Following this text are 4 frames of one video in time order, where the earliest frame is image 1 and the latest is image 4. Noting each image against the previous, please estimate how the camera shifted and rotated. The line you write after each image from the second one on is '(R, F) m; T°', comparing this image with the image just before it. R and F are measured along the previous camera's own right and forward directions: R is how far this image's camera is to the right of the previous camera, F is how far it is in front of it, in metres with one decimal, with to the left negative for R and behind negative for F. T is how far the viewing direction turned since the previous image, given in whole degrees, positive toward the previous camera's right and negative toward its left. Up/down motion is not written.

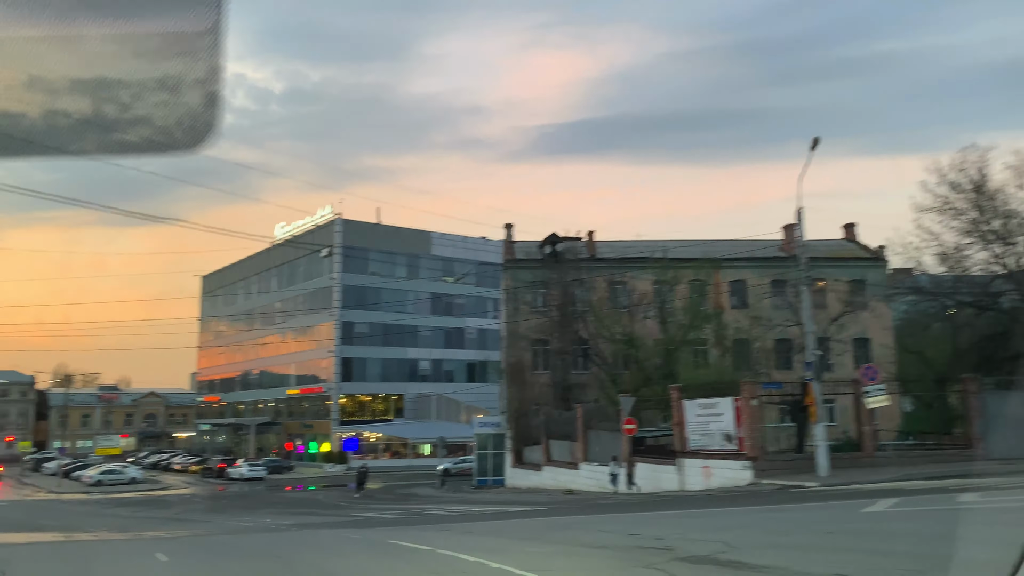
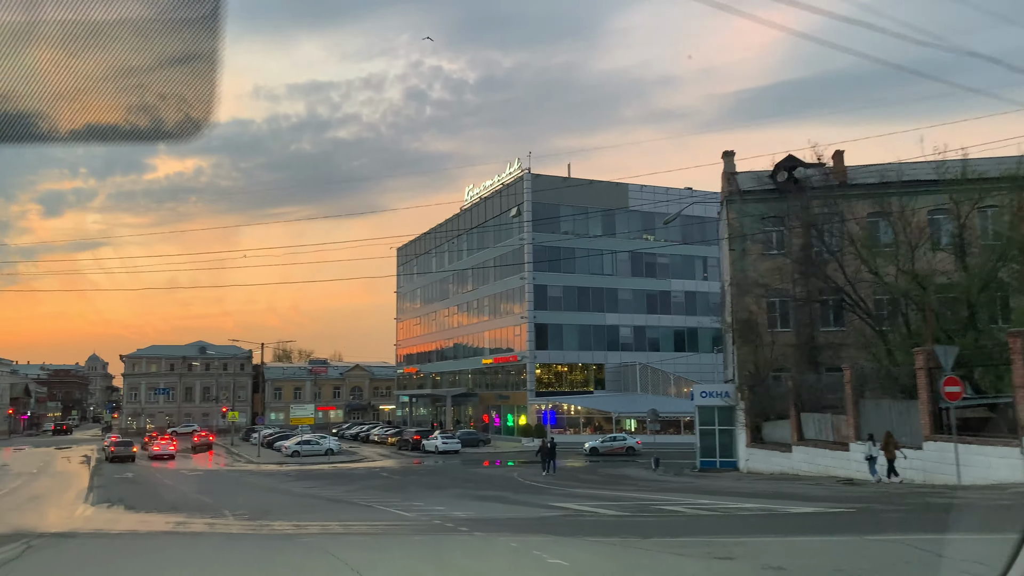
(-0.8, +4.2) m; -13°
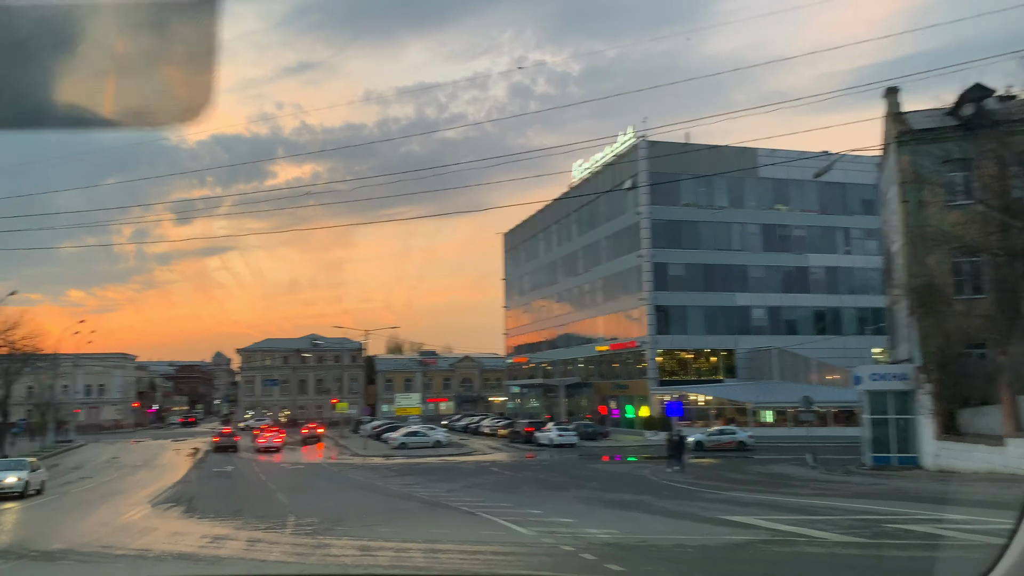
(-0.4, +2.8) m; -8°
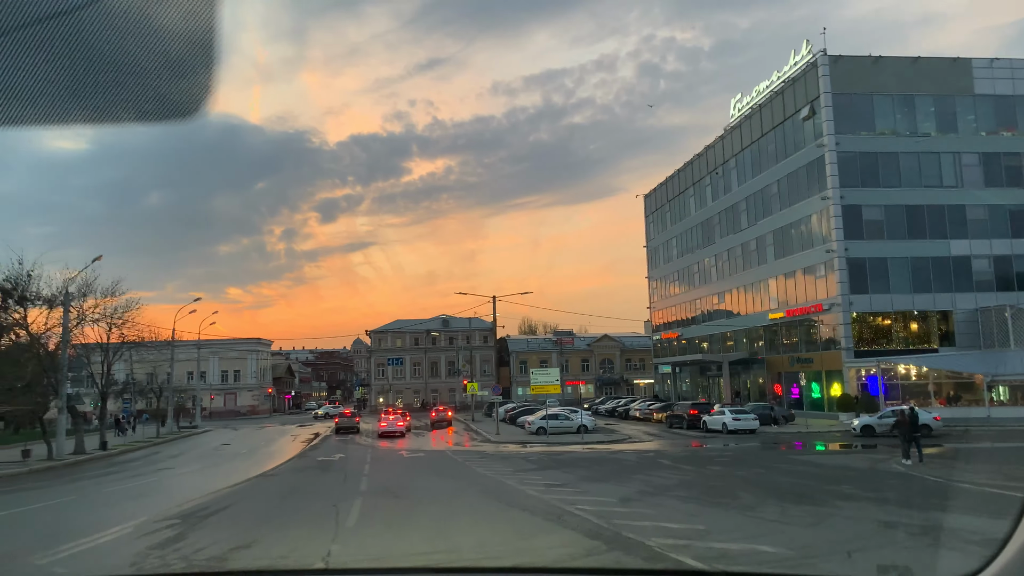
(-0.7, +5.0) m; -9°
